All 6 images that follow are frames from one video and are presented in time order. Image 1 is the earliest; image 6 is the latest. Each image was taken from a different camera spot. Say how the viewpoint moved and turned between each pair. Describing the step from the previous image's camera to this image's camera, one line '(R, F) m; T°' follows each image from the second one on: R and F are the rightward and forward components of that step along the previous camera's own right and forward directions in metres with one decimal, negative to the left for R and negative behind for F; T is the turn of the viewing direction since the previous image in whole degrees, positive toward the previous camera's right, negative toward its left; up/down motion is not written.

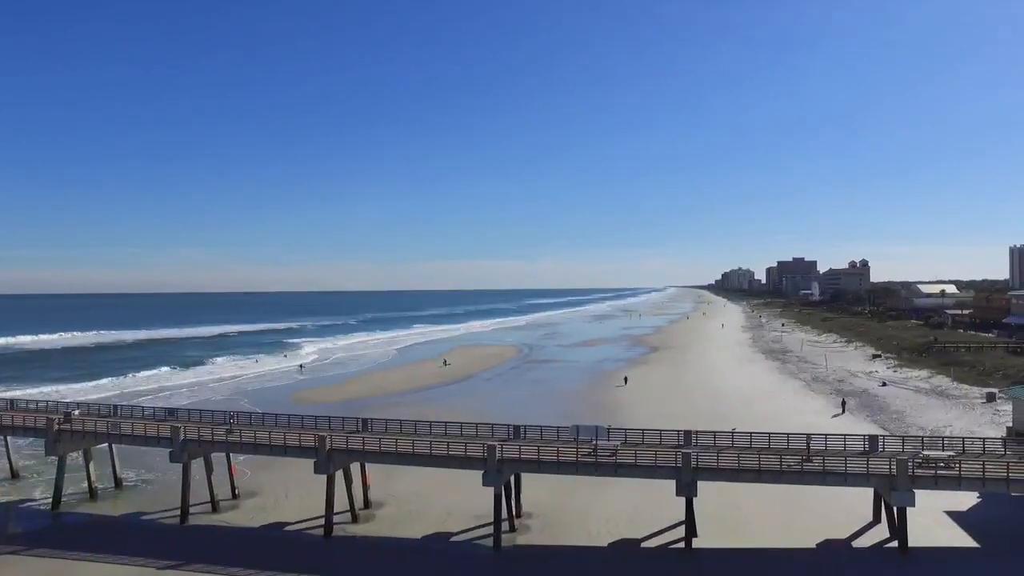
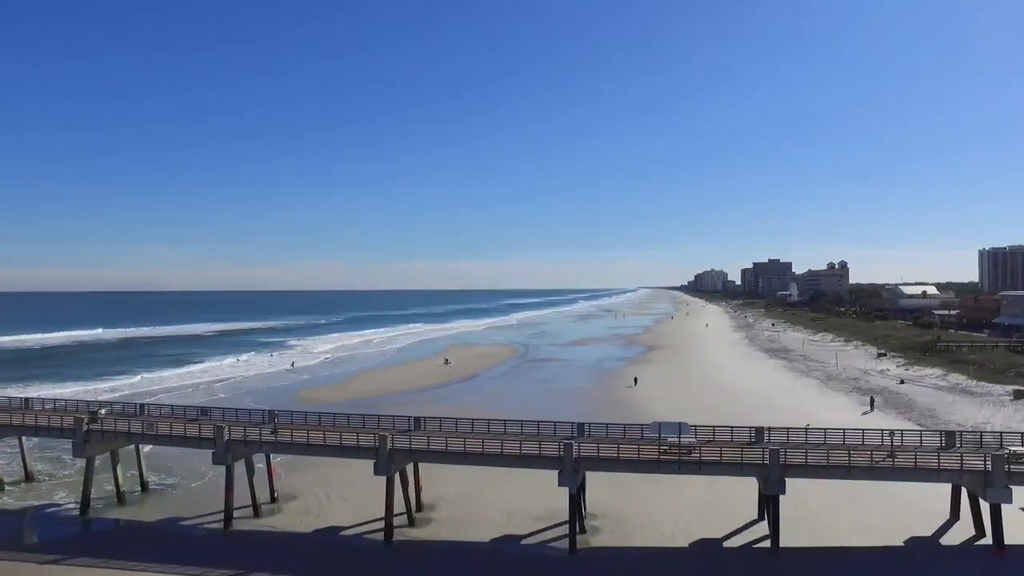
(-3.1, +0.8) m; +3°
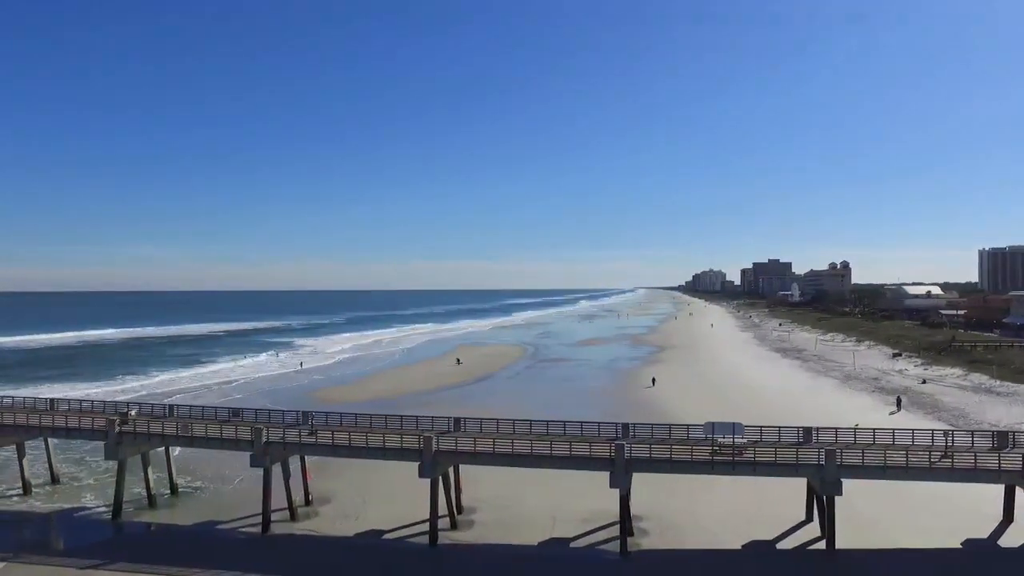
(-1.6, +0.3) m; +1°
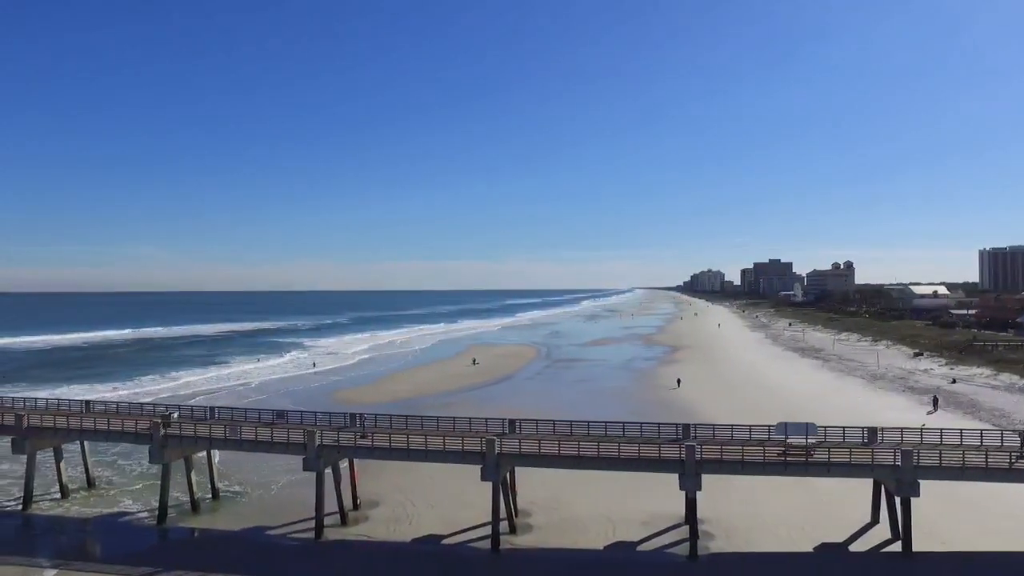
(-2.0, +0.5) m; +1°
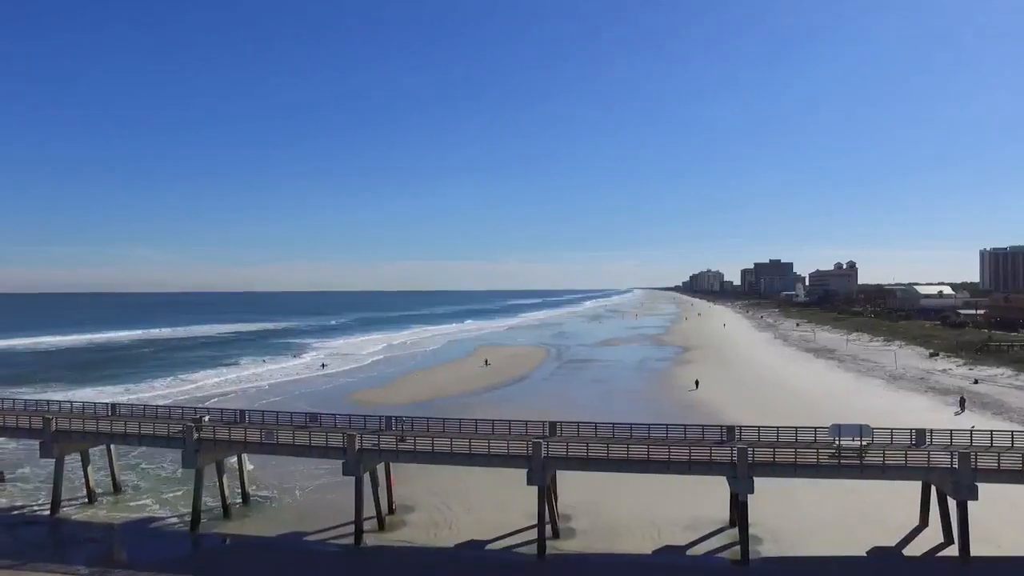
(-1.4, +0.4) m; +1°
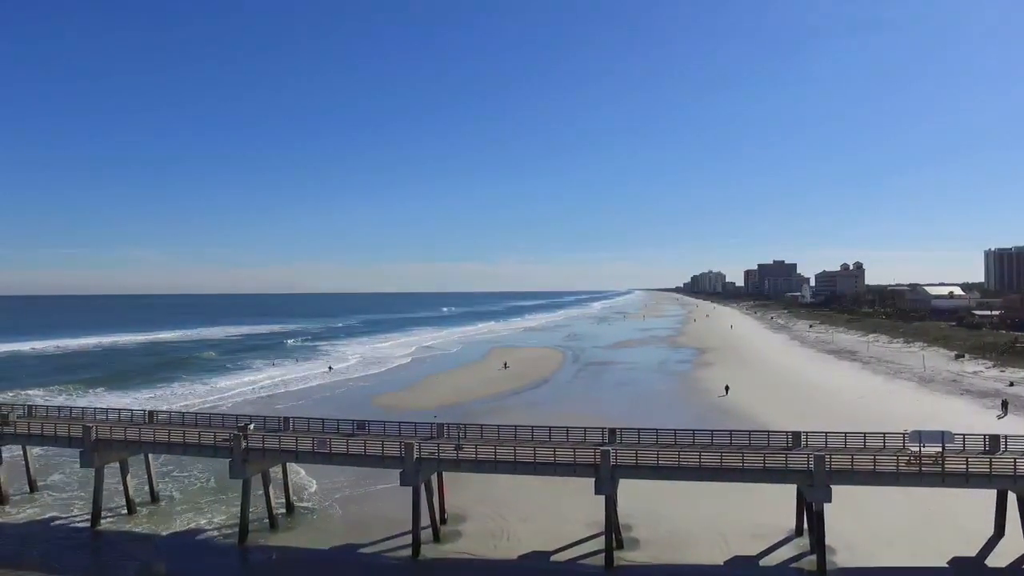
(-1.9, +0.7) m; +1°
